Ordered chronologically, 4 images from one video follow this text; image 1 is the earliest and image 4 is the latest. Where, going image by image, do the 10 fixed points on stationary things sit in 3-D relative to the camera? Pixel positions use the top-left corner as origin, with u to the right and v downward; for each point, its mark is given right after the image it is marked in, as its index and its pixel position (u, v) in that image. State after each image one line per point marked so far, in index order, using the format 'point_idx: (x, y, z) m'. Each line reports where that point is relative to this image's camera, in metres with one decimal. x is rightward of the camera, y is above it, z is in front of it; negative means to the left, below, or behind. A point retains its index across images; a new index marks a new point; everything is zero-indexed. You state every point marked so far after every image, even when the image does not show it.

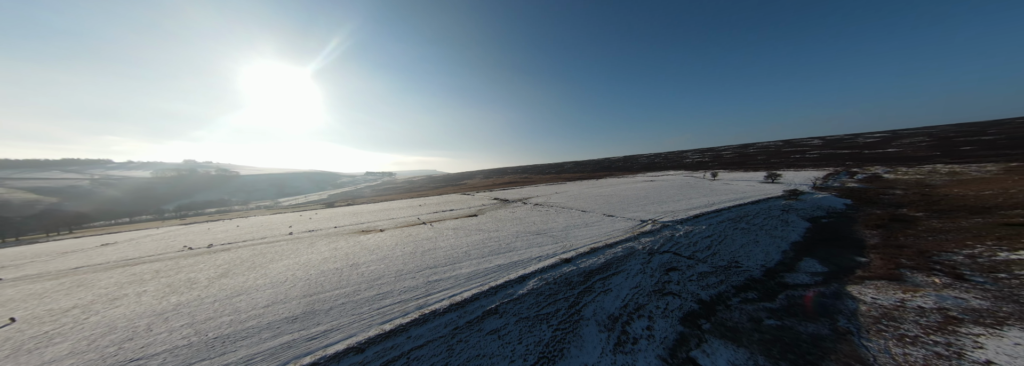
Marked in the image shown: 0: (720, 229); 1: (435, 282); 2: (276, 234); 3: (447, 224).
0: (+14.0, -3.2, +14.3) m
1: (-3.4, -4.3, +9.2) m
2: (-20.8, -4.4, +18.6) m
3: (-5.7, -3.6, +18.3) m
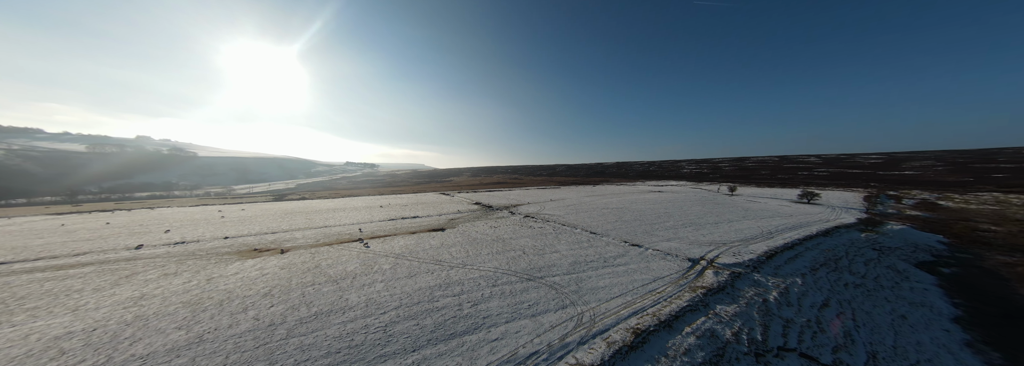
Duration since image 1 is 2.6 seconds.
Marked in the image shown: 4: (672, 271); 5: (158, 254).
0: (+13.0, -4.3, +8.8) m
1: (-4.2, -4.4, +3.1) m
2: (-22.0, -3.4, +11.8) m
3: (-6.8, -3.6, +12.0) m
4: (+7.3, -3.9, +9.7) m
5: (-17.7, -3.5, +10.6) m
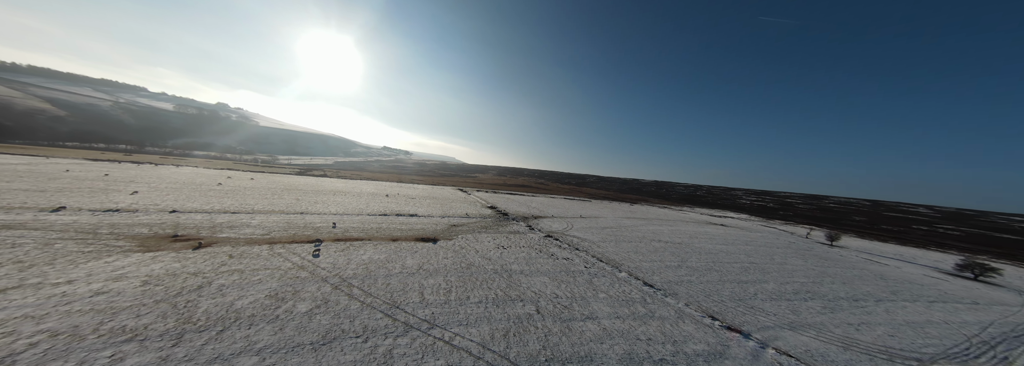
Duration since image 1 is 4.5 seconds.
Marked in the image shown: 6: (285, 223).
0: (+12.6, -6.3, +2.8) m
1: (-5.0, -4.0, -0.9) m
2: (-21.3, -0.9, +9.8) m
3: (-6.4, -3.0, +8.3) m
4: (+7.1, -5.2, +4.3) m
5: (-17.3, -1.5, +8.1) m
6: (-12.2, -2.1, +11.5) m
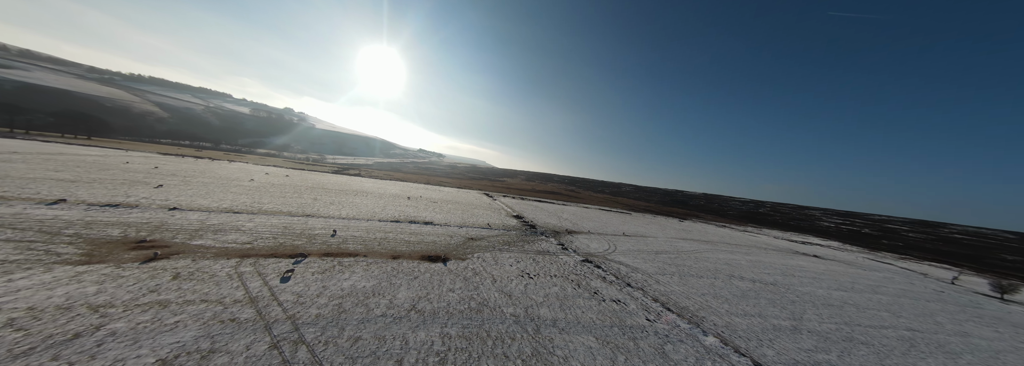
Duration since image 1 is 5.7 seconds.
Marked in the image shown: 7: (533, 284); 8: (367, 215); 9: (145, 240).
0: (+12.4, -7.0, -1.9) m
1: (-5.4, -3.9, -3.2) m
2: (-20.1, -0.4, +9.6) m
3: (-5.6, -3.1, +6.2) m
4: (+7.3, -5.7, +0.4) m
5: (-16.3, -1.1, +7.4) m
6: (-10.9, -2.1, +10.1) m
7: (+1.0, -4.3, +9.3) m
8: (-10.0, -2.1, +14.7) m
9: (-12.2, -1.9, +7.1) m
